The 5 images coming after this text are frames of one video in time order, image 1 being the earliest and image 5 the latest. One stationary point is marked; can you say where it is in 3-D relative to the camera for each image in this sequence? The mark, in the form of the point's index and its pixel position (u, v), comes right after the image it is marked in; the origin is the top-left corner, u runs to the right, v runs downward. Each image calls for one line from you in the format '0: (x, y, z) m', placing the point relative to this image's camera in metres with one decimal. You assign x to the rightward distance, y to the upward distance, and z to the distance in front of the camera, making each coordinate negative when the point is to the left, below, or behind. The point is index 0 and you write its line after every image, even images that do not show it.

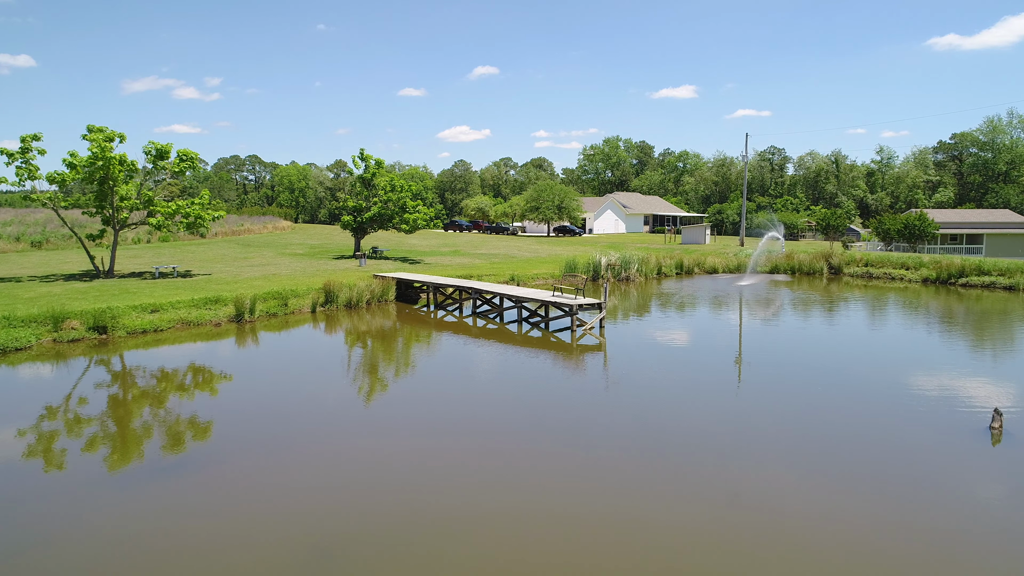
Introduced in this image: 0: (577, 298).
0: (+2.0, -0.3, +18.9) m
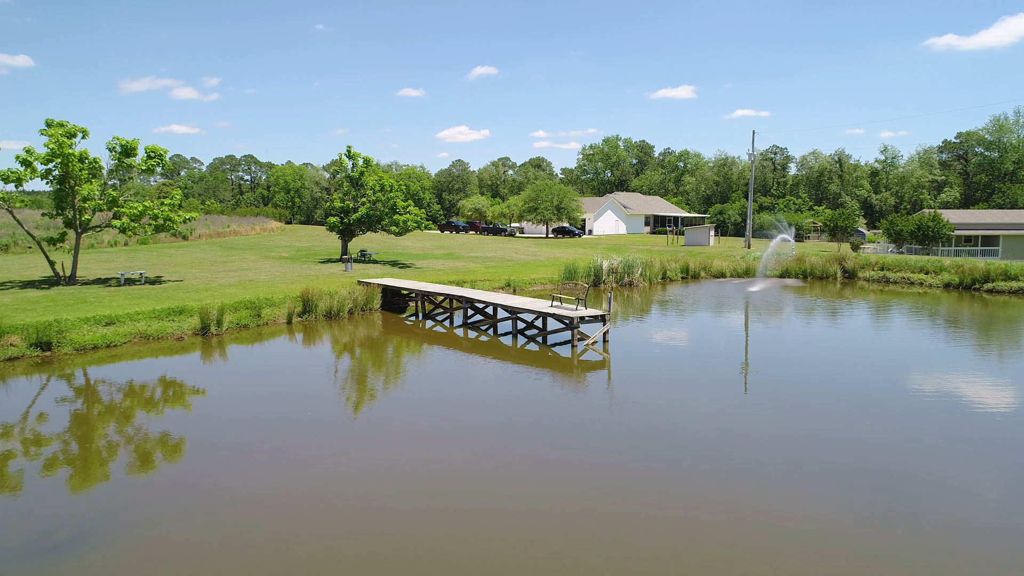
0: (+1.8, -0.6, +17.1) m
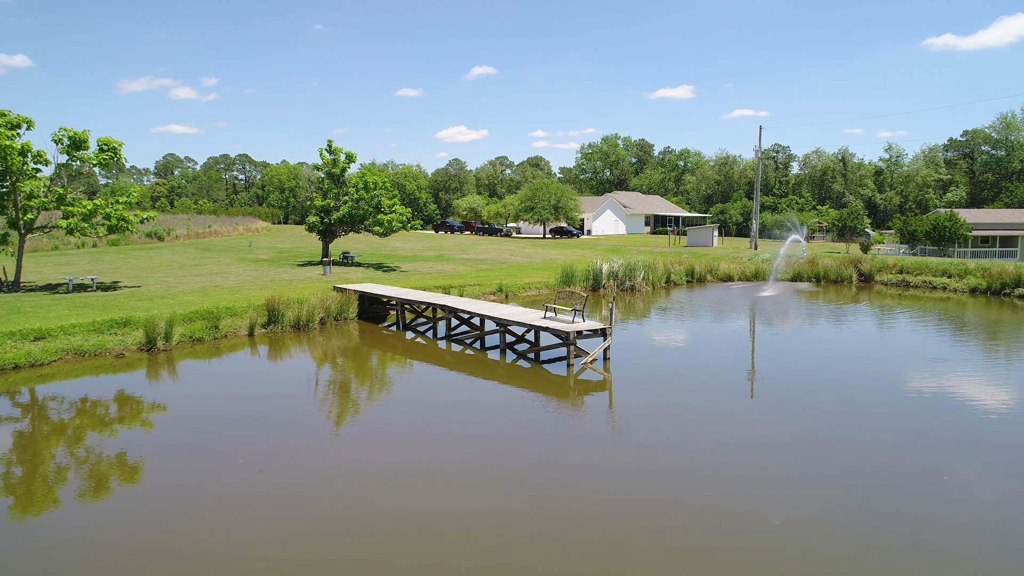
0: (+1.5, -0.8, +15.1) m
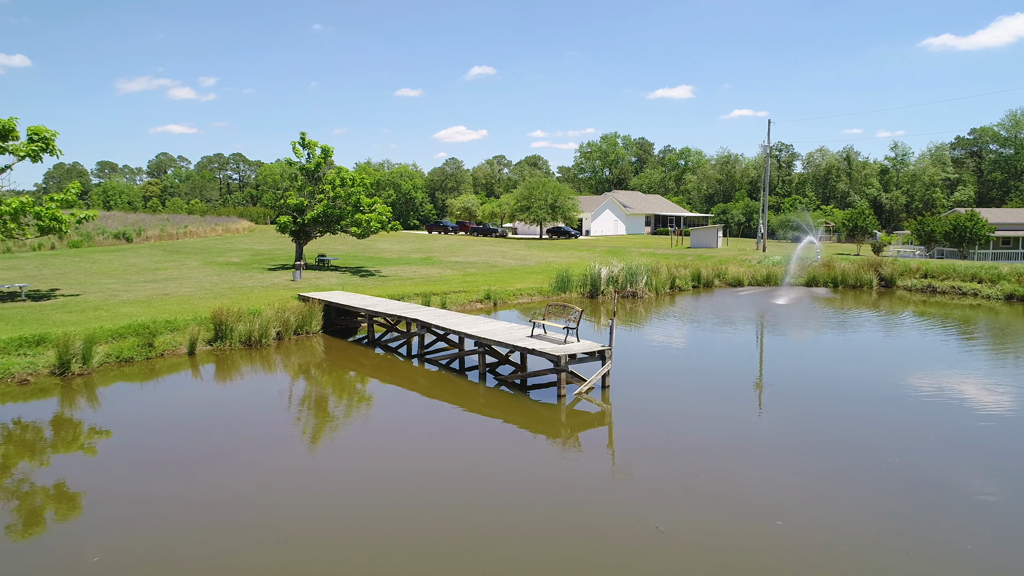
0: (+1.2, -1.1, +12.7) m
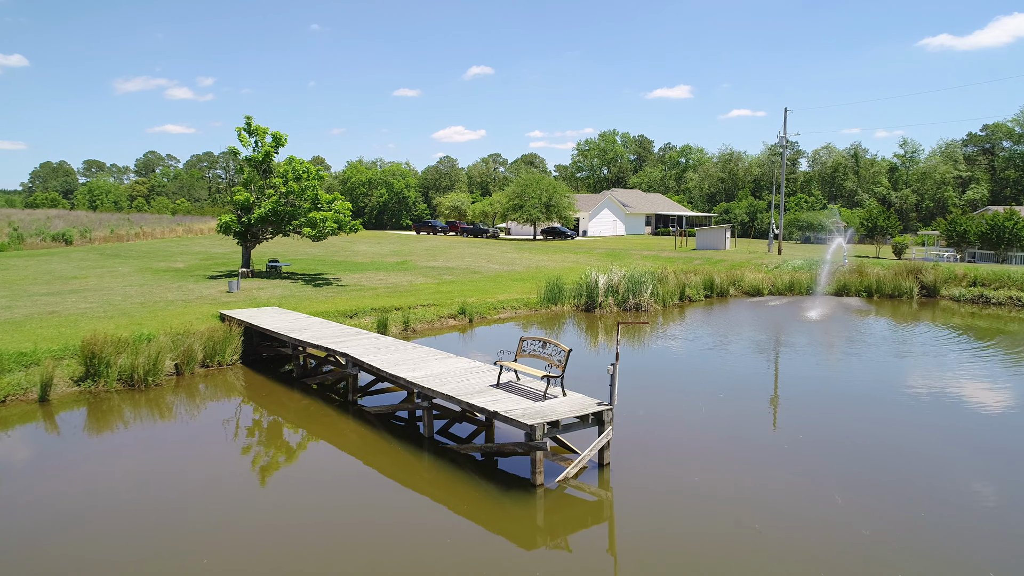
0: (+0.6, -1.4, +8.9) m
